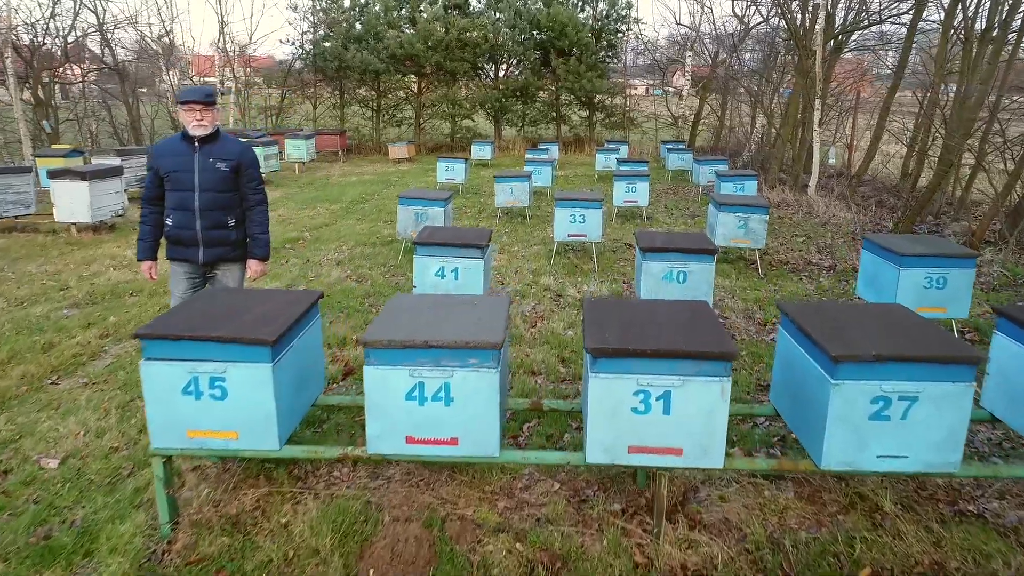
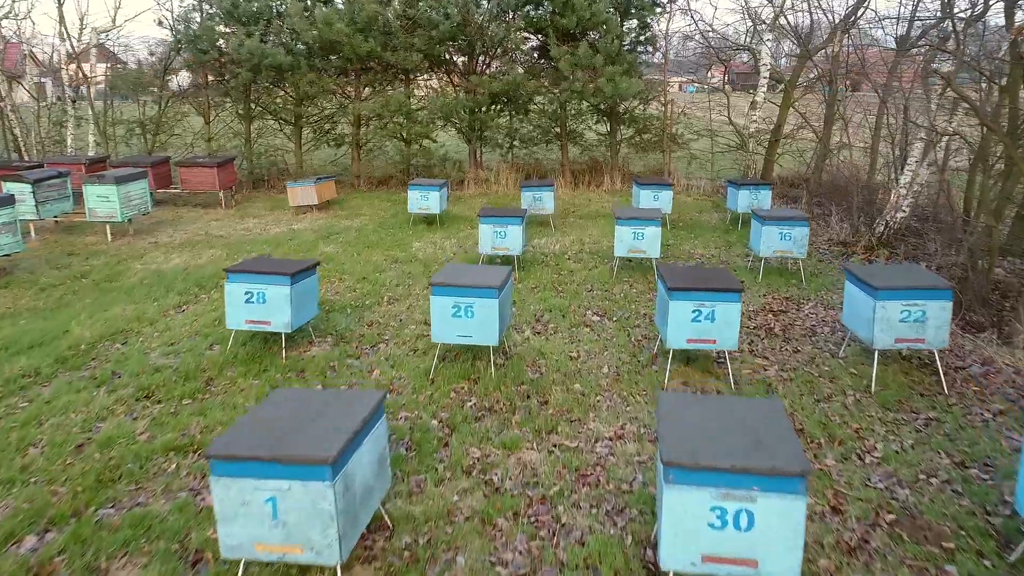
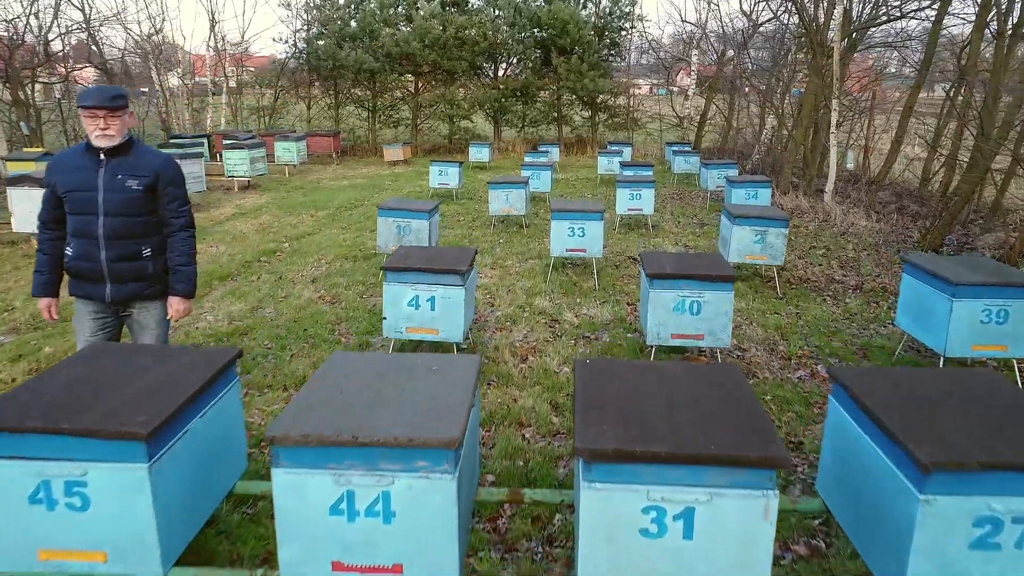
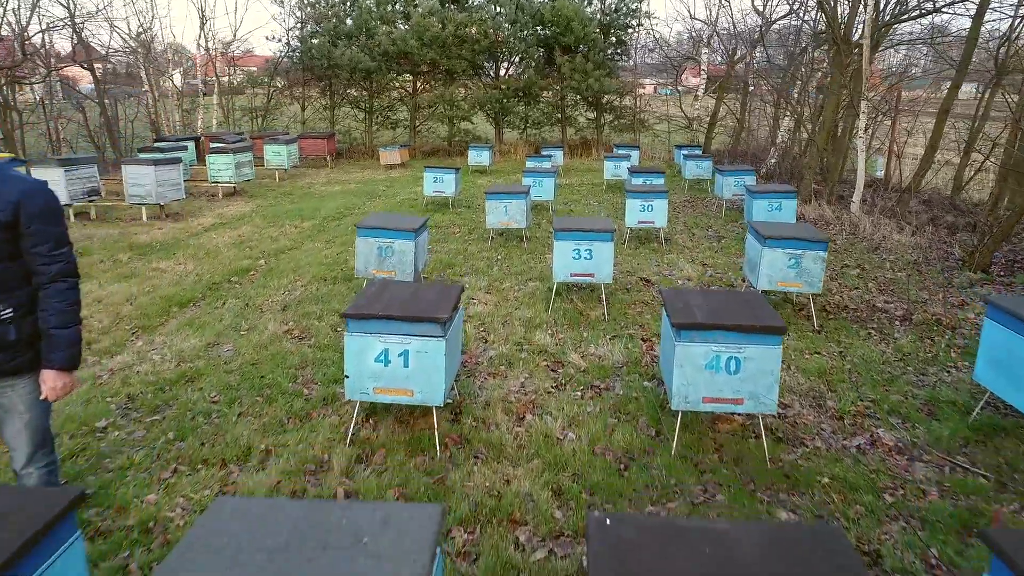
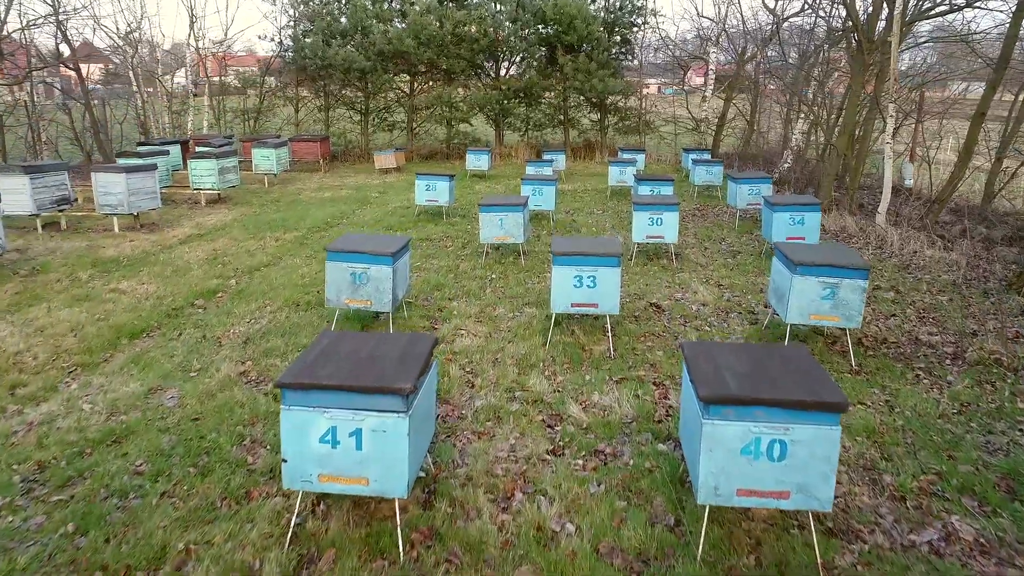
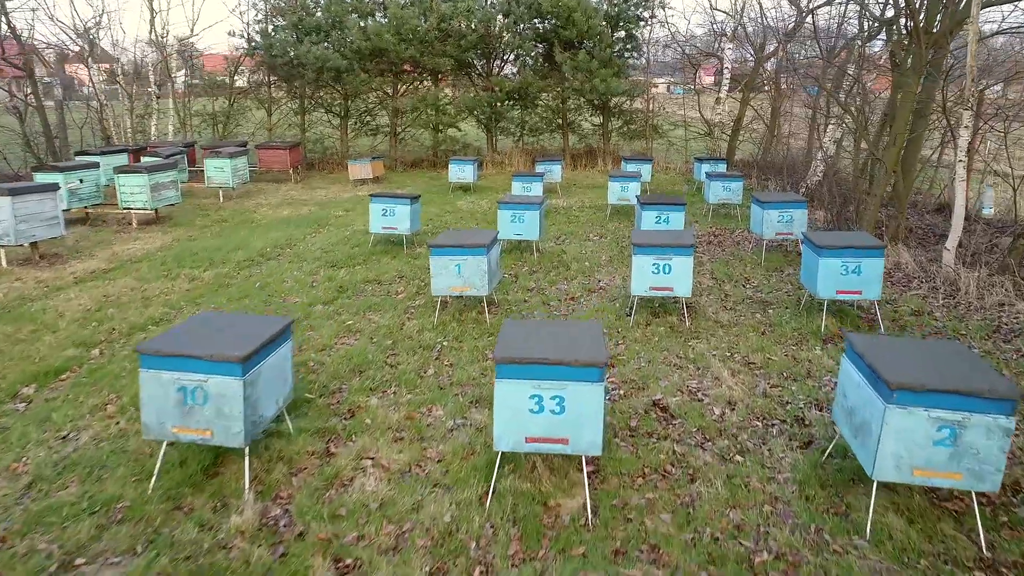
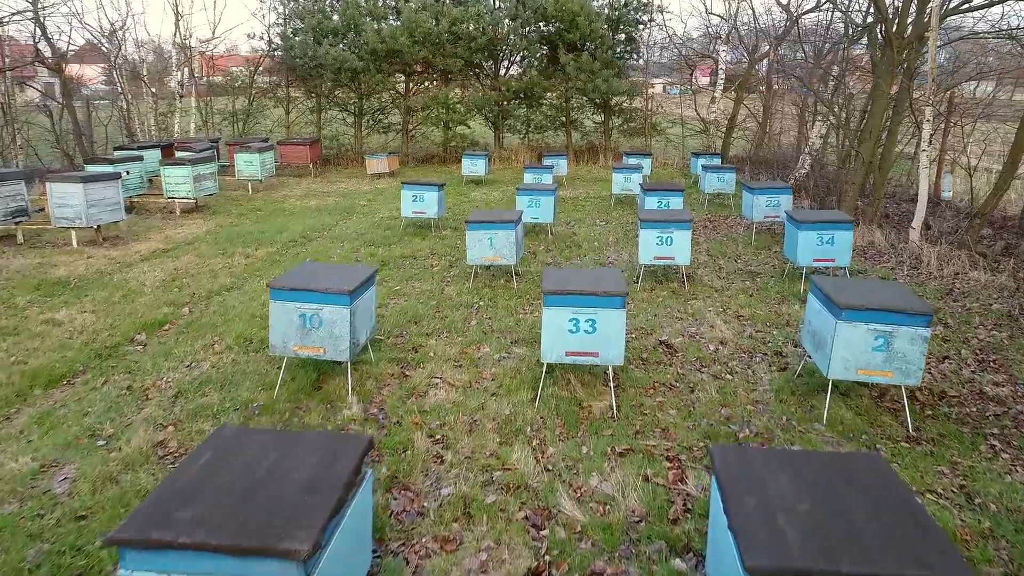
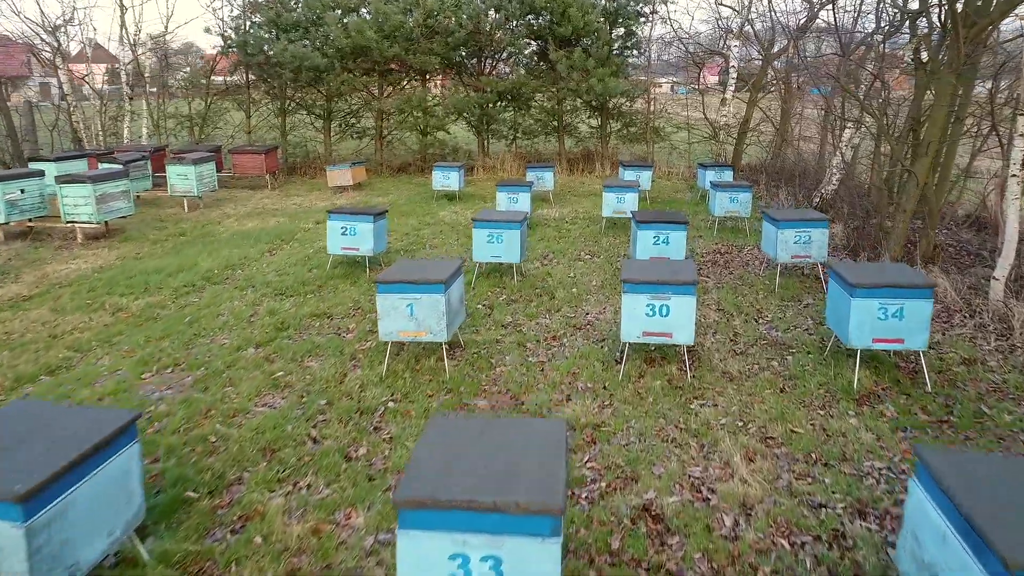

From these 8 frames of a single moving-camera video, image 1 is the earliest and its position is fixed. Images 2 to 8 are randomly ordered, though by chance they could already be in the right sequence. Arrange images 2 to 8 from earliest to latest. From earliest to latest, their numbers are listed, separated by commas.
3, 4, 5, 7, 6, 8, 2
